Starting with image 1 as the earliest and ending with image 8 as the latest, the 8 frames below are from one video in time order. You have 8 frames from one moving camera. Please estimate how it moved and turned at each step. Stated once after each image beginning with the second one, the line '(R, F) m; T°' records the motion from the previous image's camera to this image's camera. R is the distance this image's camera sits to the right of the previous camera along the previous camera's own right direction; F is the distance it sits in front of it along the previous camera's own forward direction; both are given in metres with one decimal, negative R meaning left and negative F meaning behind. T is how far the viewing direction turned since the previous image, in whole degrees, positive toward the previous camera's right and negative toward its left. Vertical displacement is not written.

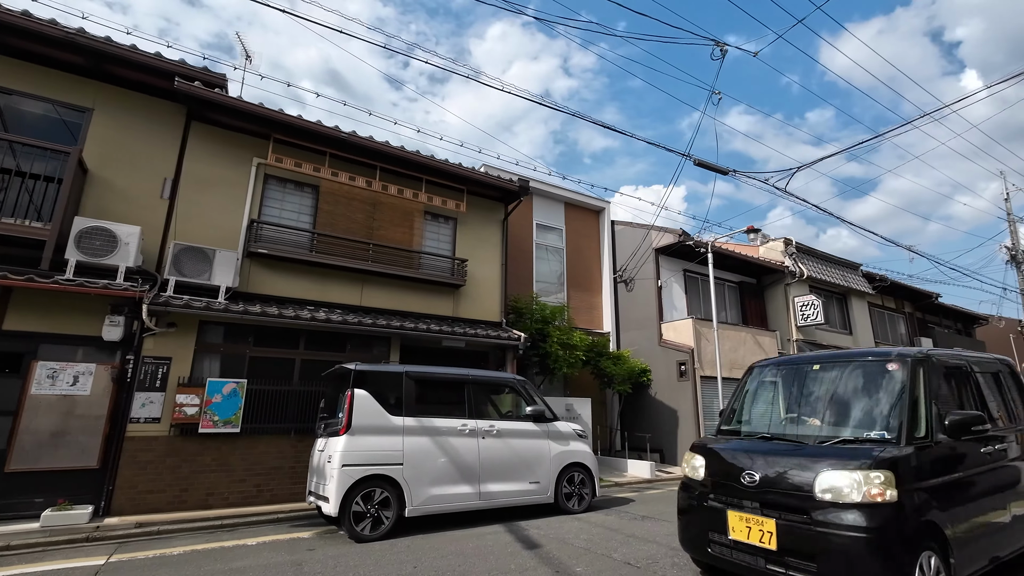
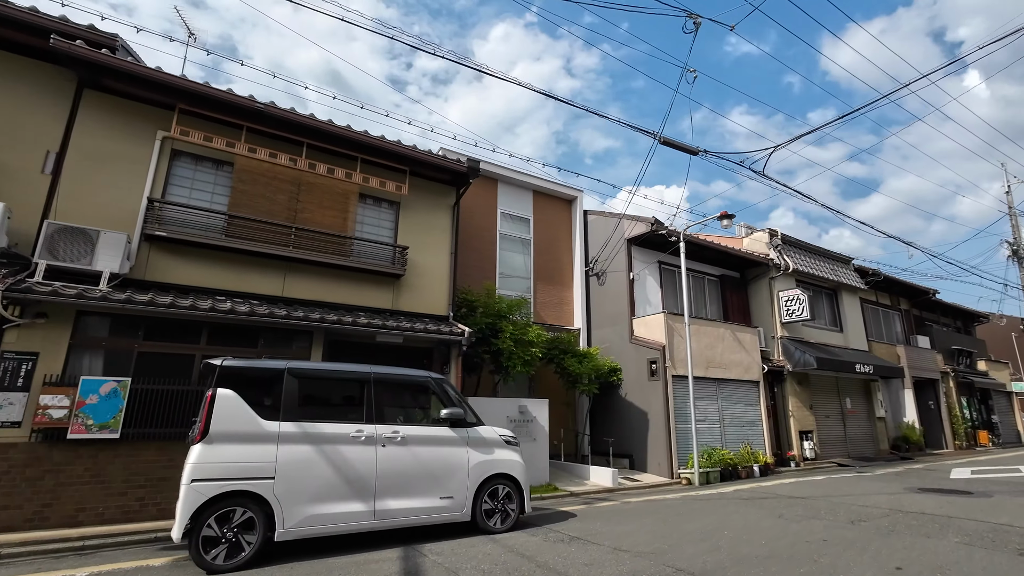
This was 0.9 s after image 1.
(+1.1, +1.0) m; 0°
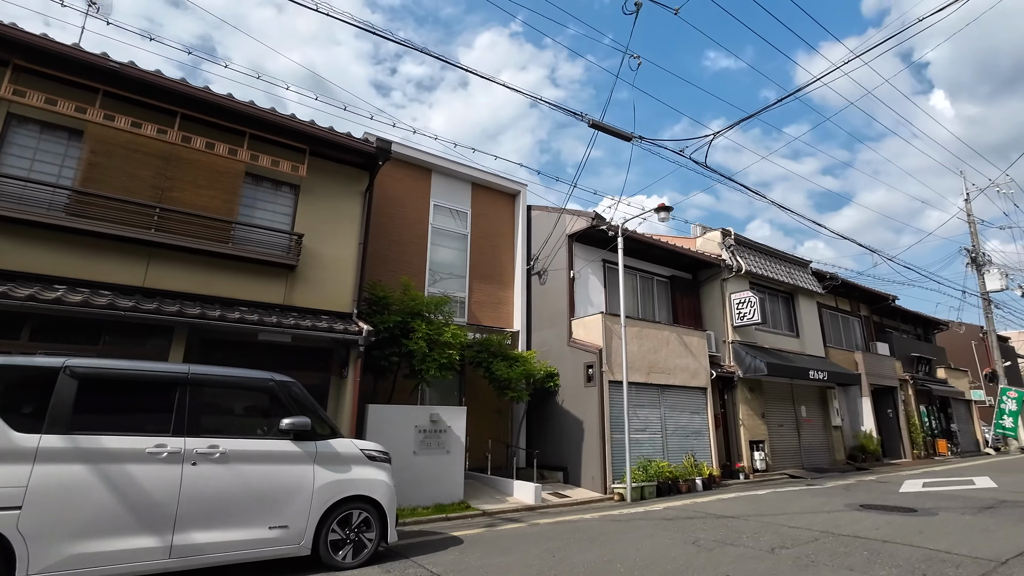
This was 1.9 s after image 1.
(+1.3, +1.0) m; +2°
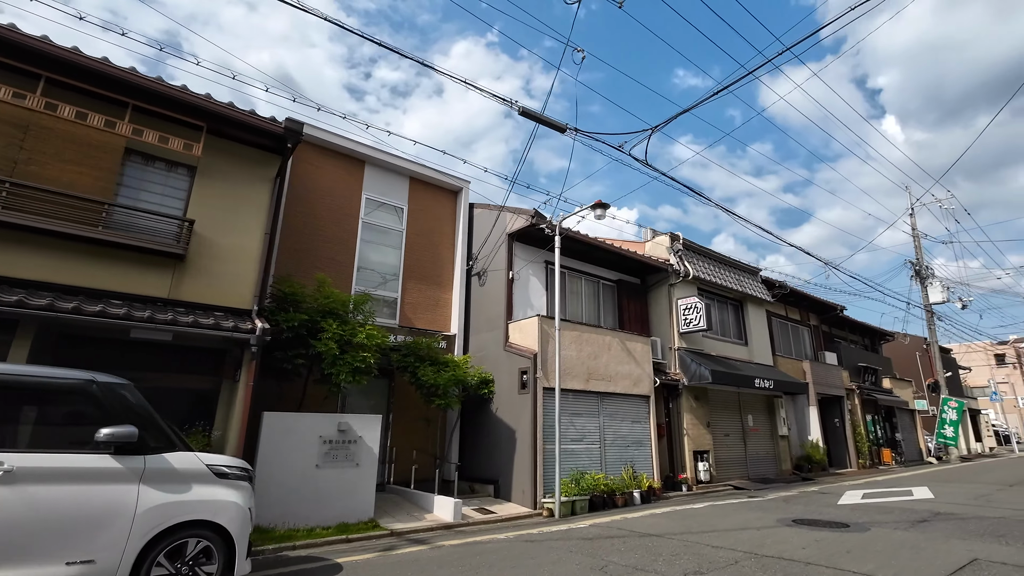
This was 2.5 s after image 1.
(+0.9, +0.7) m; +3°
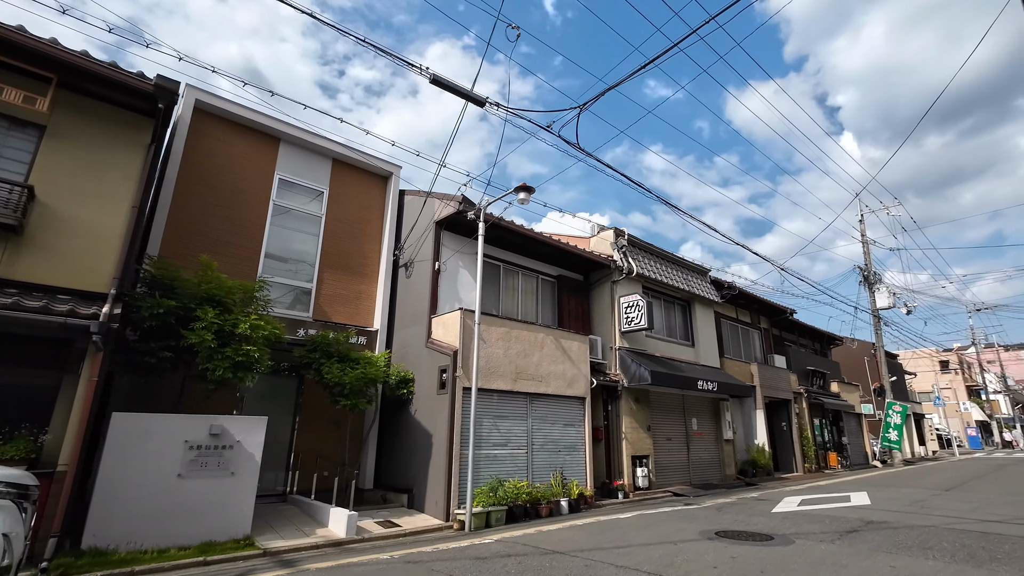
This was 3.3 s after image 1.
(+1.0, +0.8) m; +3°
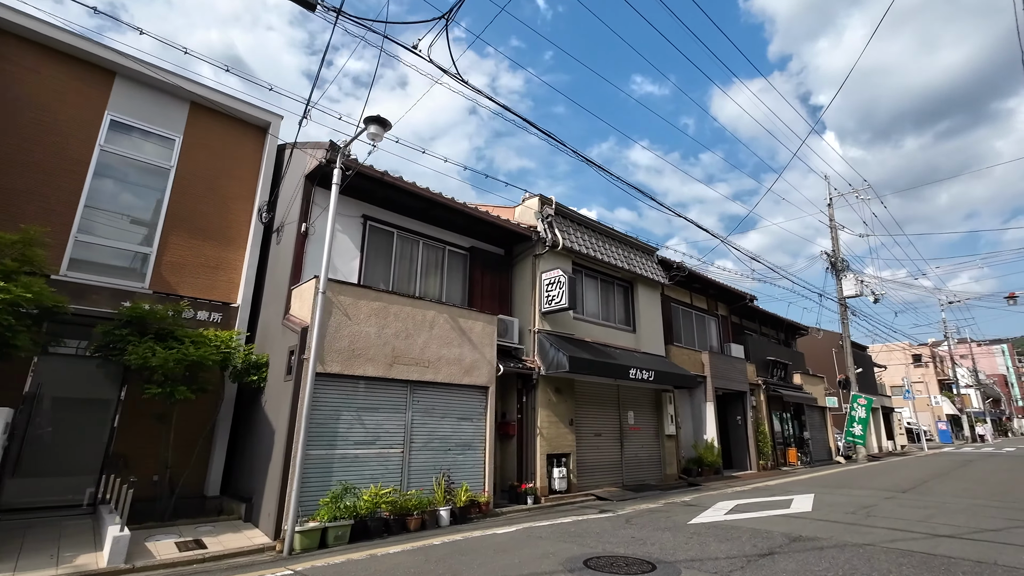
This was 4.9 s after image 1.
(+2.0, +1.8) m; +2°
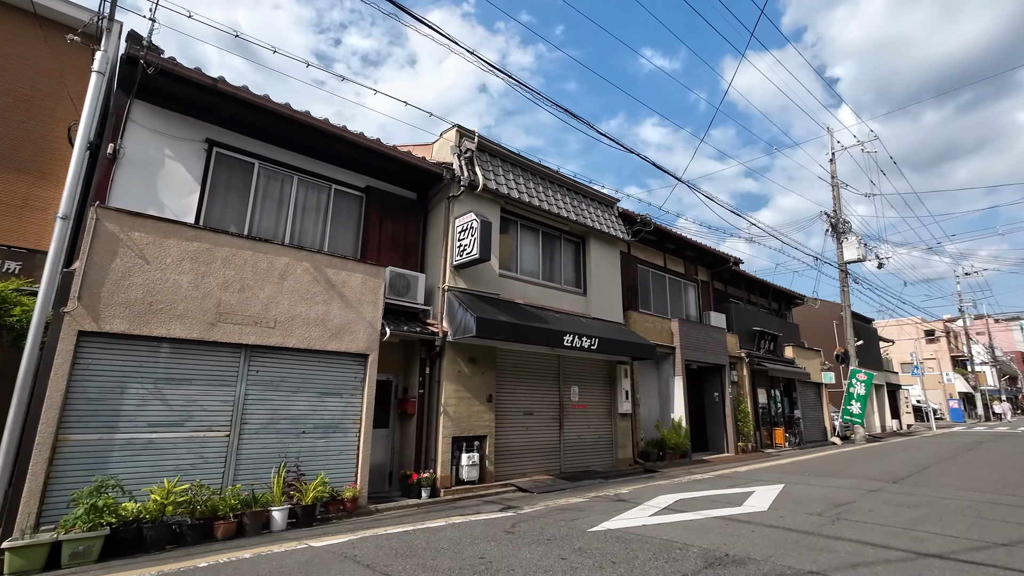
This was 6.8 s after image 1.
(+2.1, +2.1) m; -1°
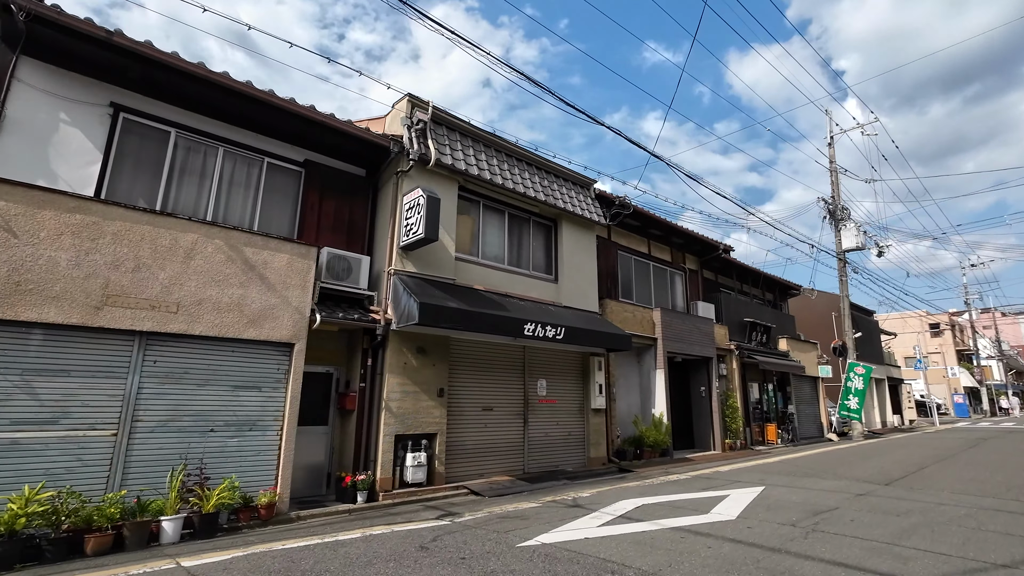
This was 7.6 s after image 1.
(+0.9, +0.9) m; 0°
